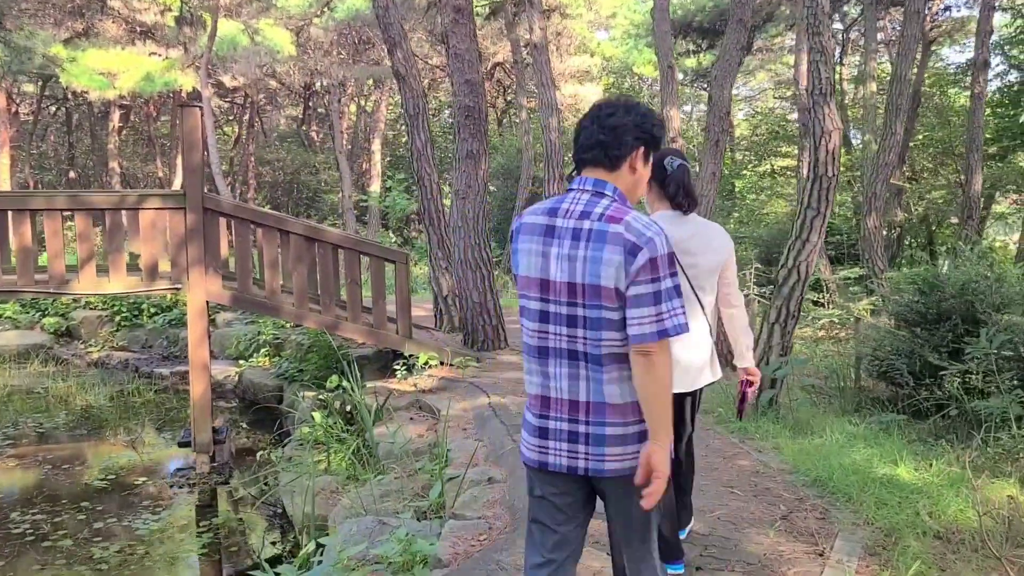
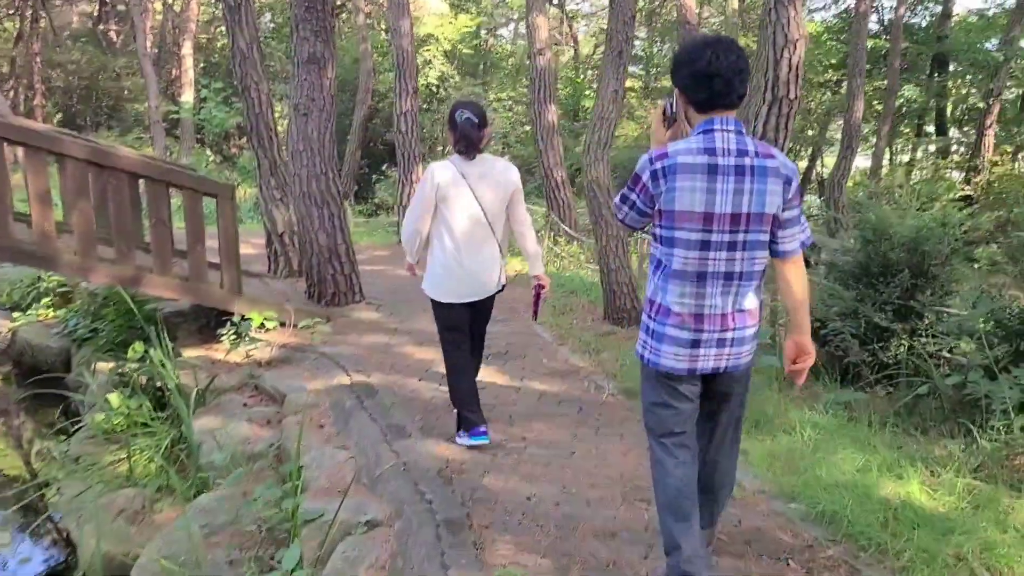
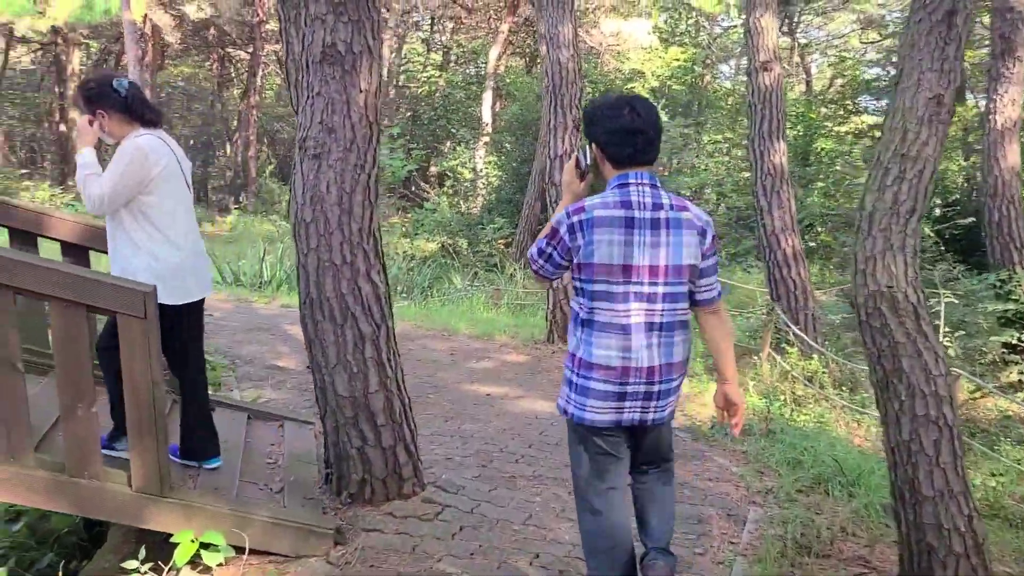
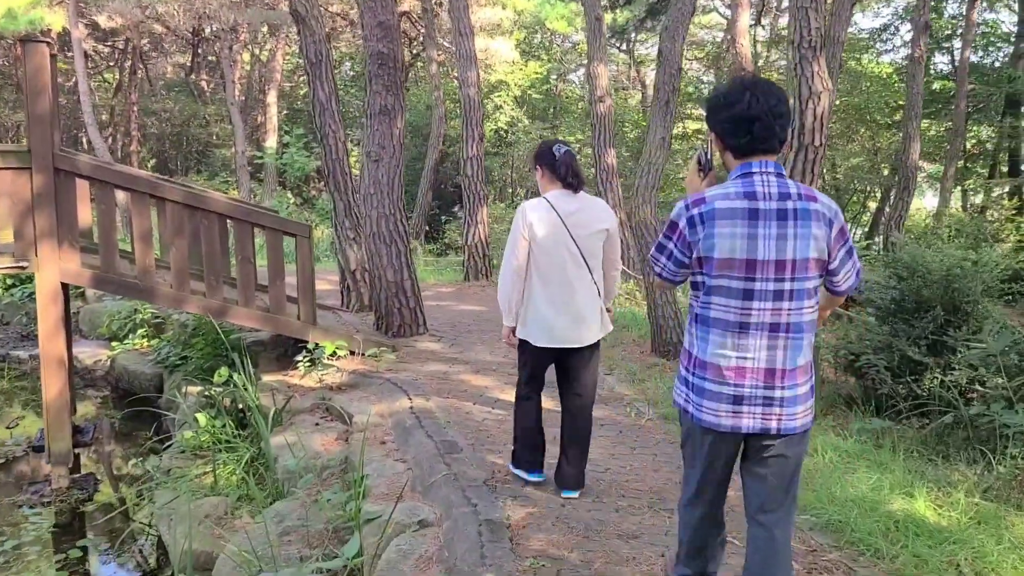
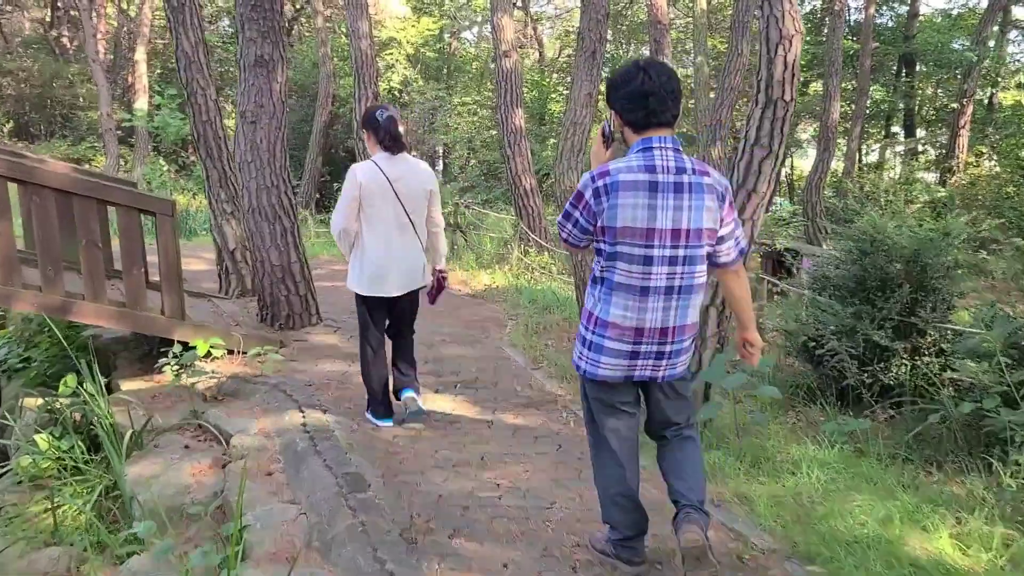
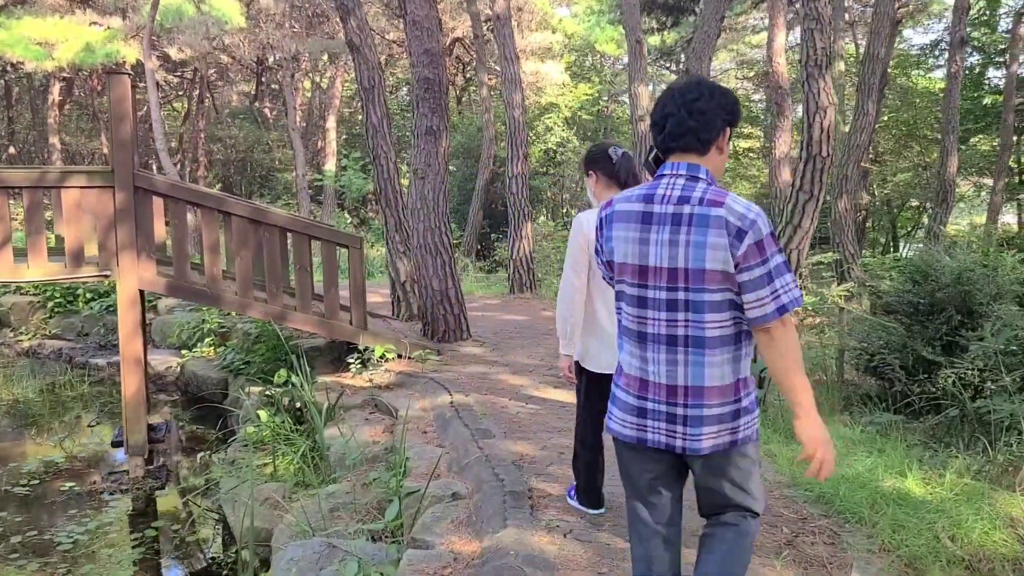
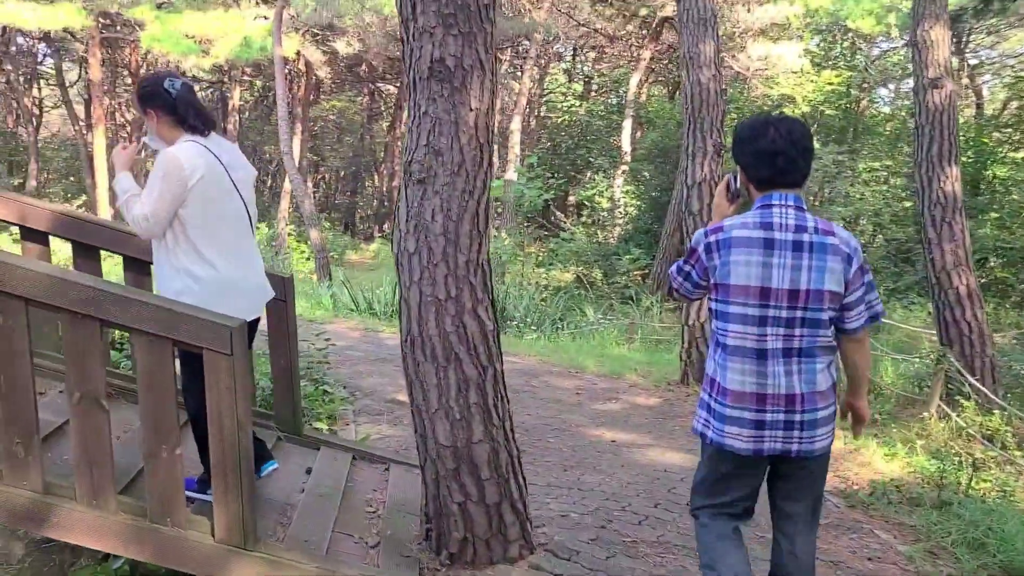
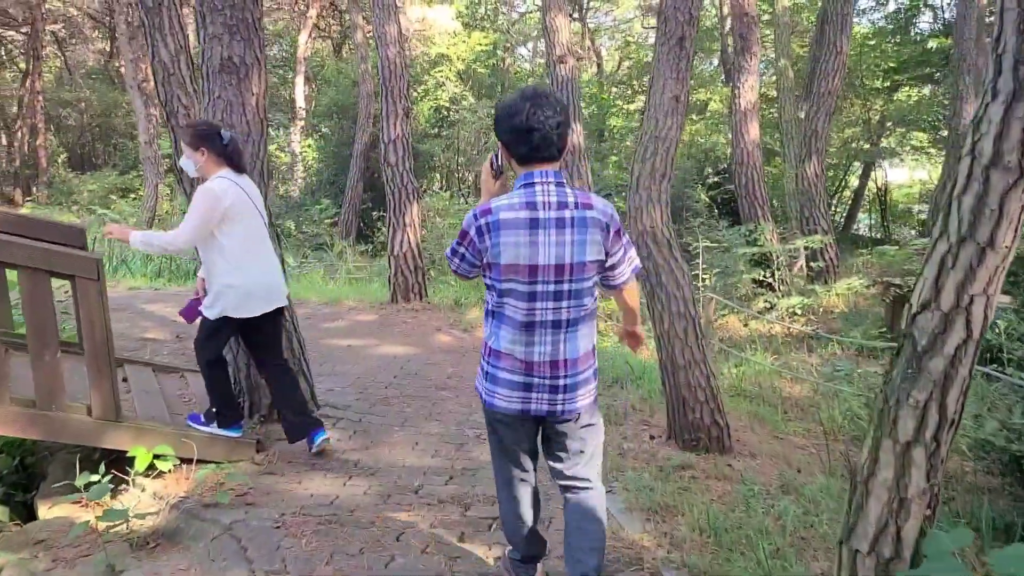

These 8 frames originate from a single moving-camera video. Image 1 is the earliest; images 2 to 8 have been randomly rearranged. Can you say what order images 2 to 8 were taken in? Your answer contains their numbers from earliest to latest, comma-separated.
6, 4, 2, 5, 8, 3, 7
